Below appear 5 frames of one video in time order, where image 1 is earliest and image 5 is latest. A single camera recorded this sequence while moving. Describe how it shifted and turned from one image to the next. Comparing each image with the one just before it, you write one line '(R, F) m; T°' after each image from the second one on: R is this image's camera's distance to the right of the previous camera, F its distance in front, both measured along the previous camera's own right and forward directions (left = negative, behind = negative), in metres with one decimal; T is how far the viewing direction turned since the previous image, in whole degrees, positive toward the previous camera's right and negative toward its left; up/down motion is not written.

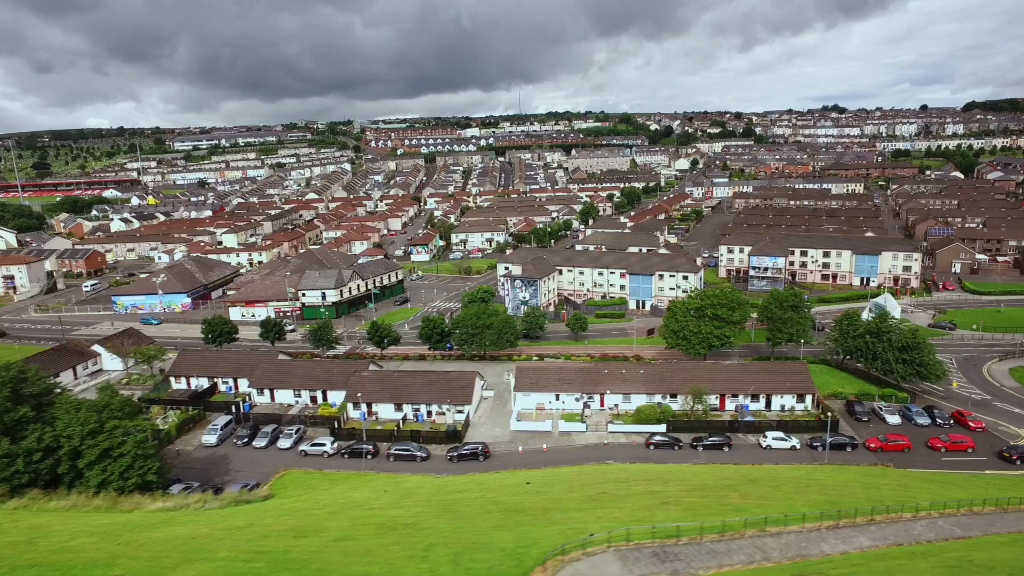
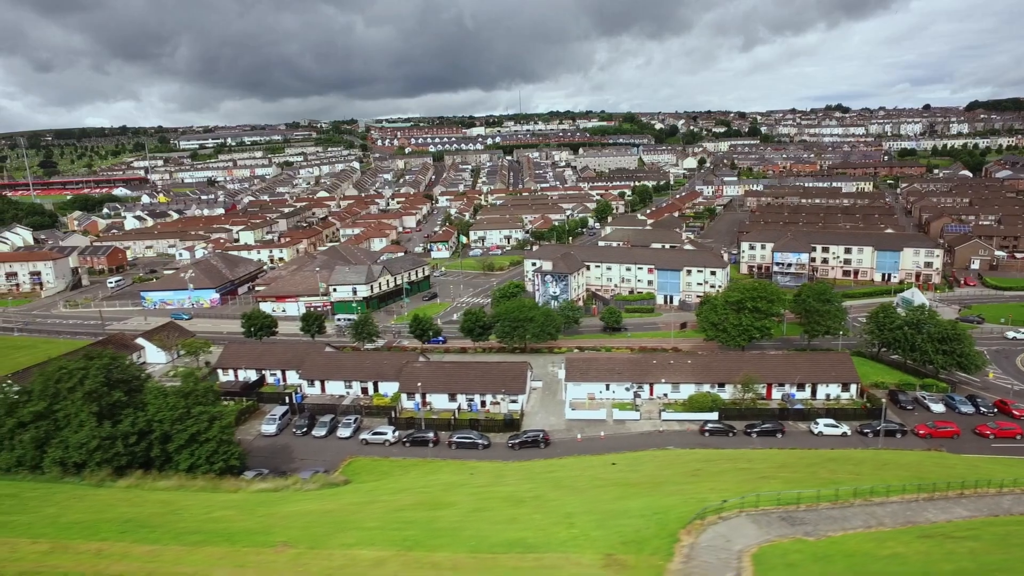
(-2.6, -0.6) m; 0°
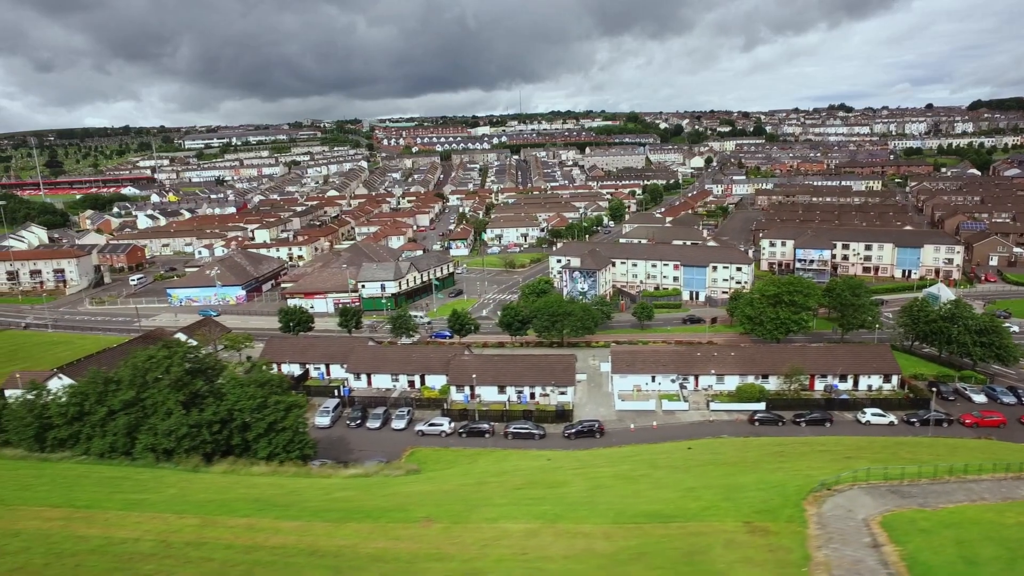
(-2.5, -0.5) m; 0°
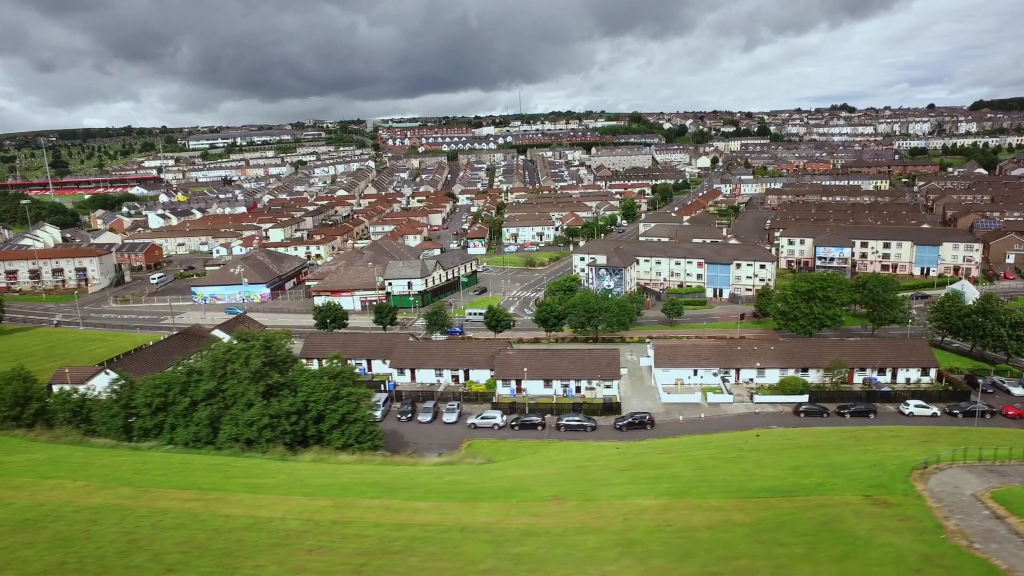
(-2.4, -0.5) m; 0°
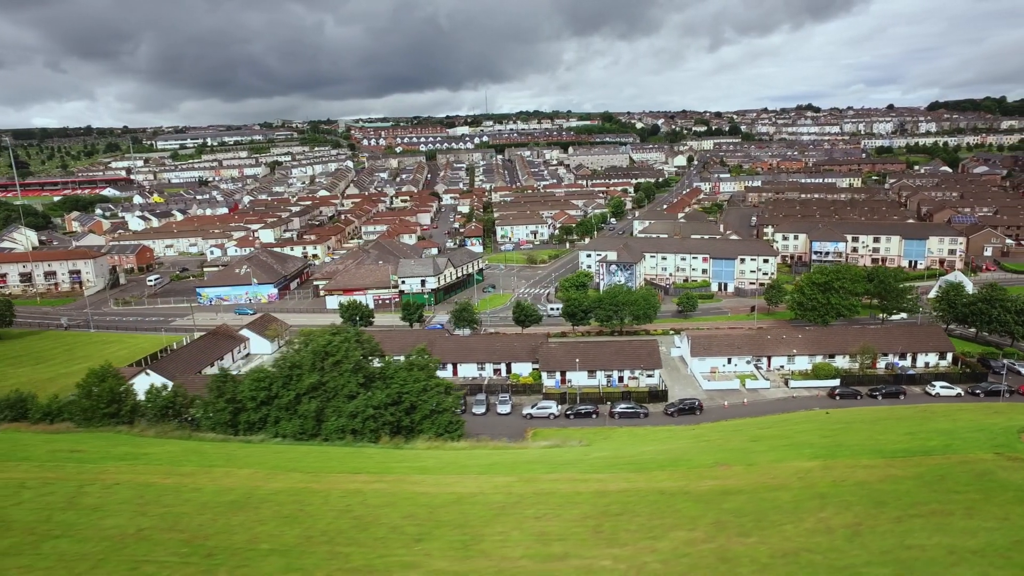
(-4.0, -0.7) m; +3°
